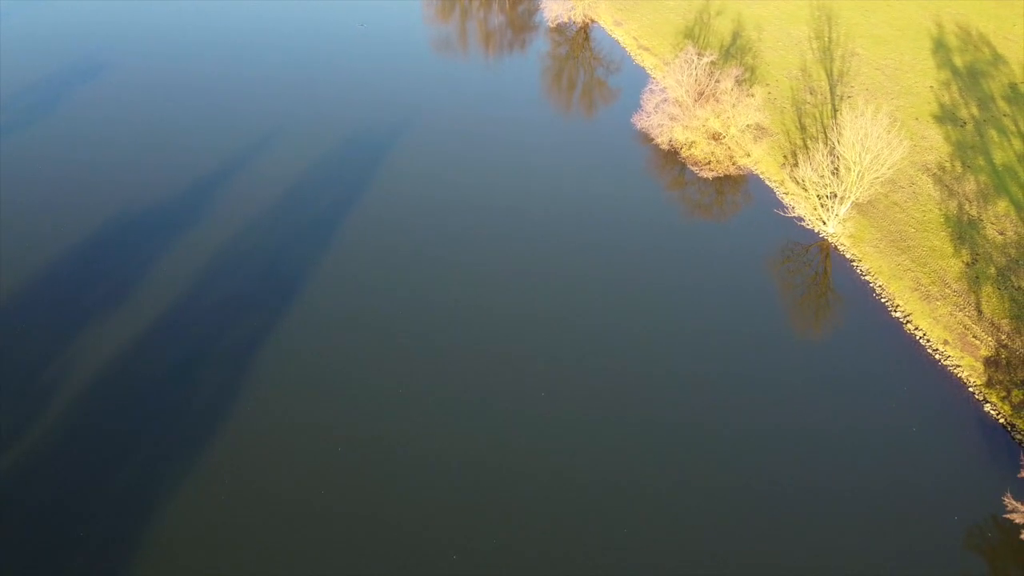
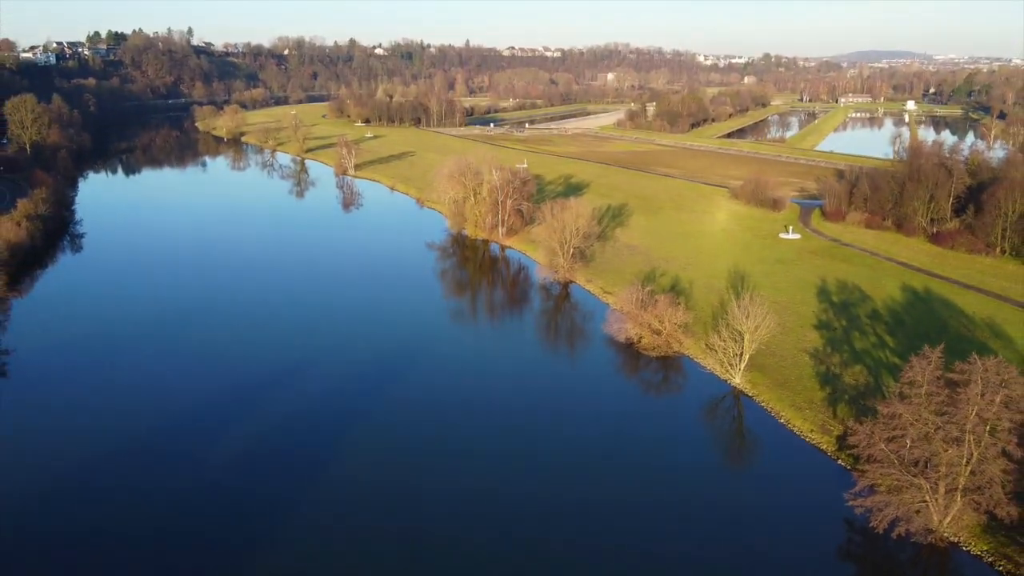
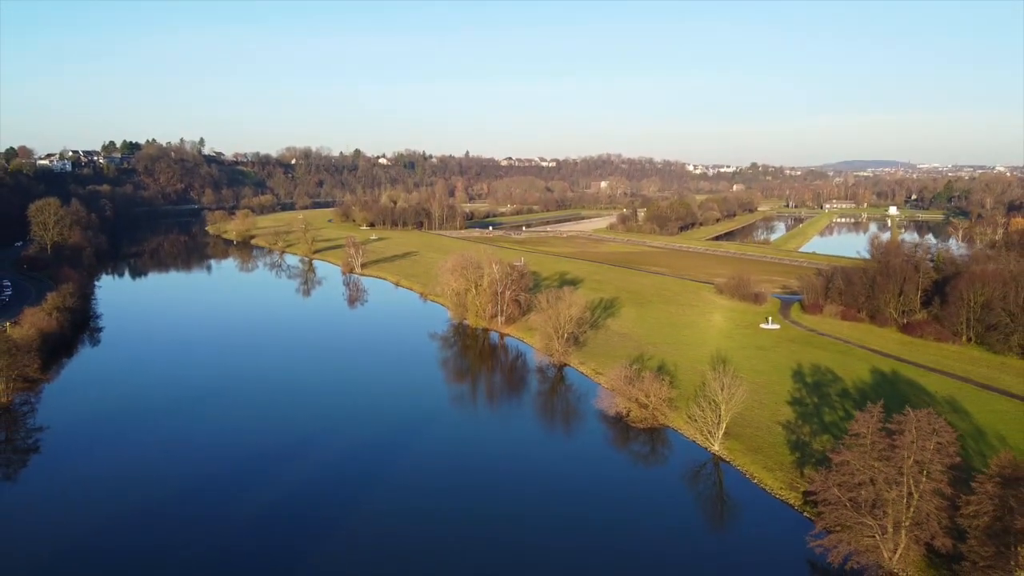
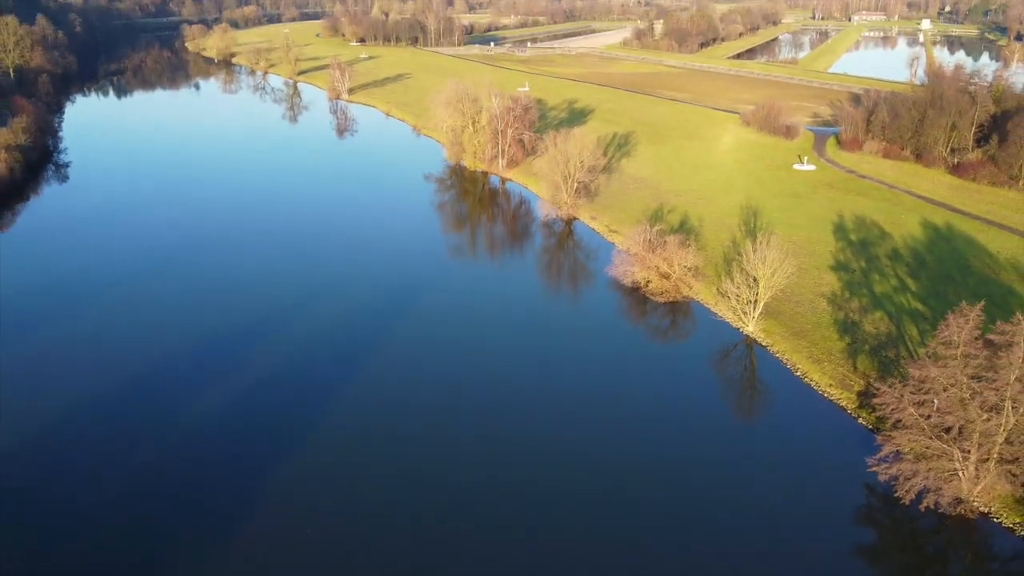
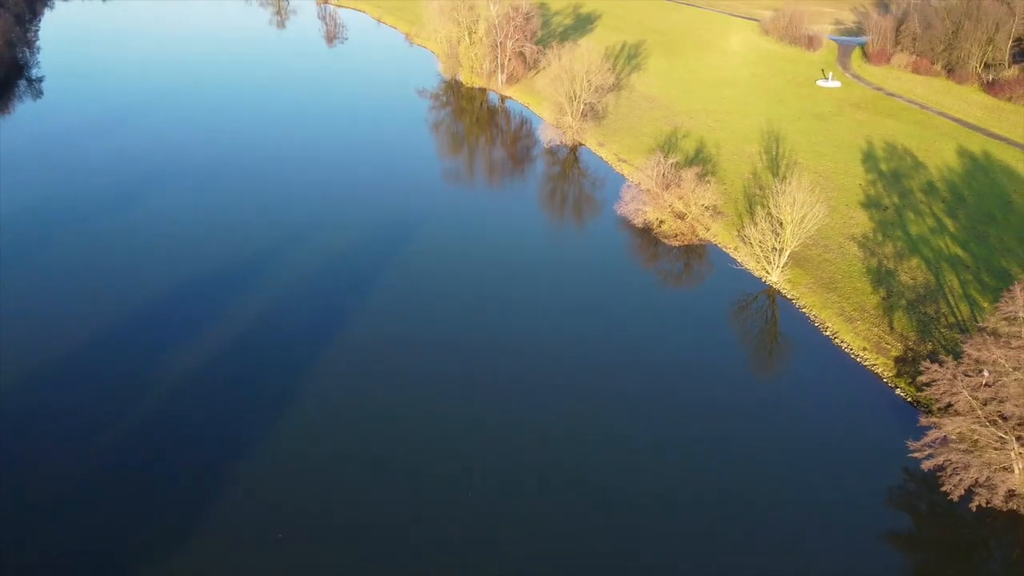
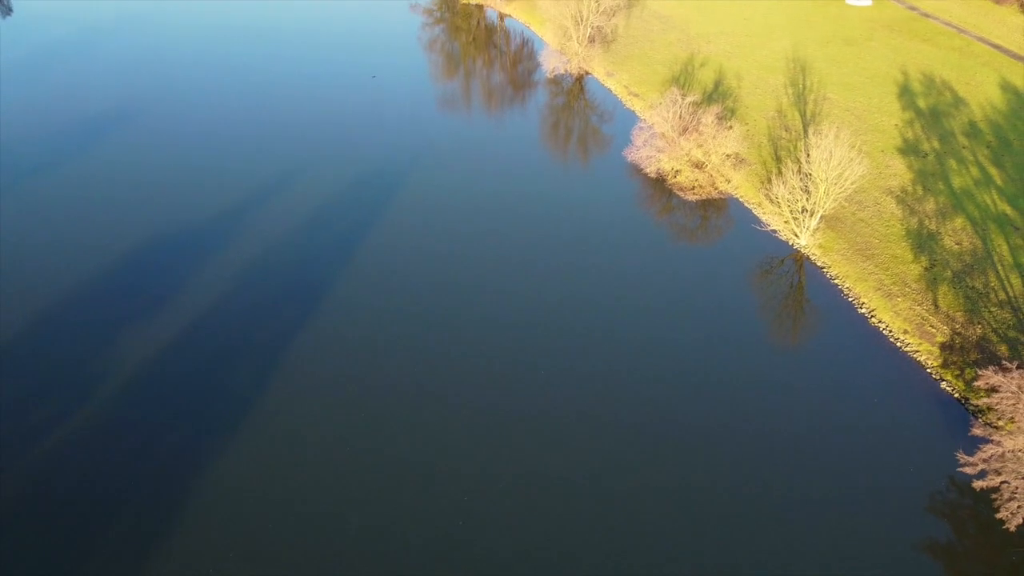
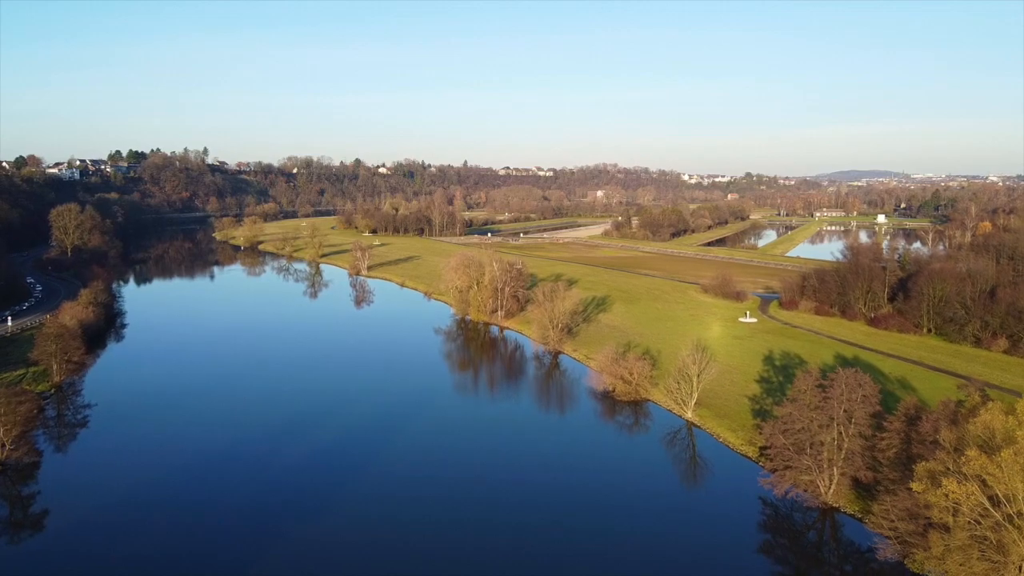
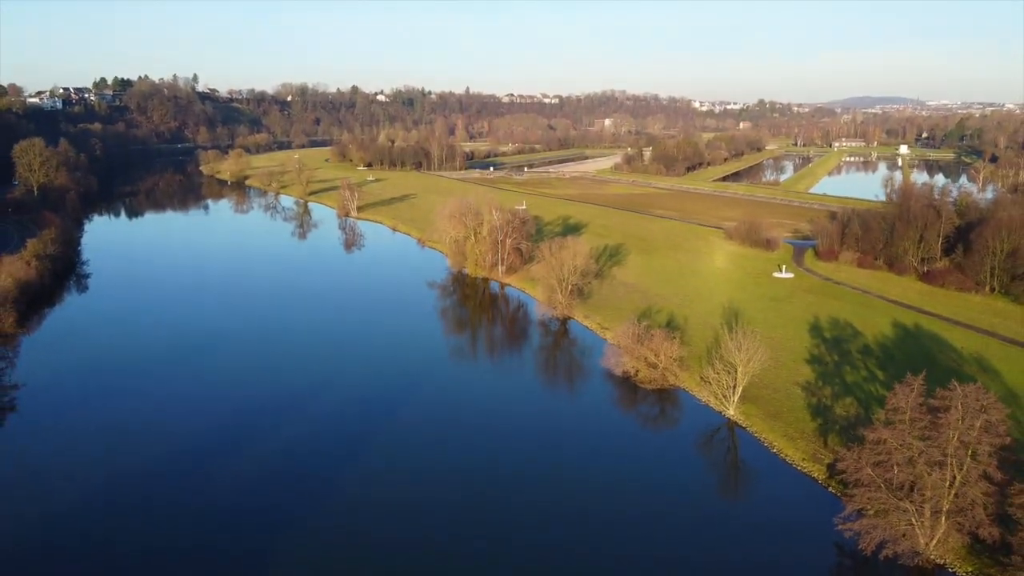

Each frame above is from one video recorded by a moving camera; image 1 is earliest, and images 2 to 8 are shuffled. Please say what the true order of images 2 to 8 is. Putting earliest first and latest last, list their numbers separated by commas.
6, 5, 4, 2, 8, 3, 7
